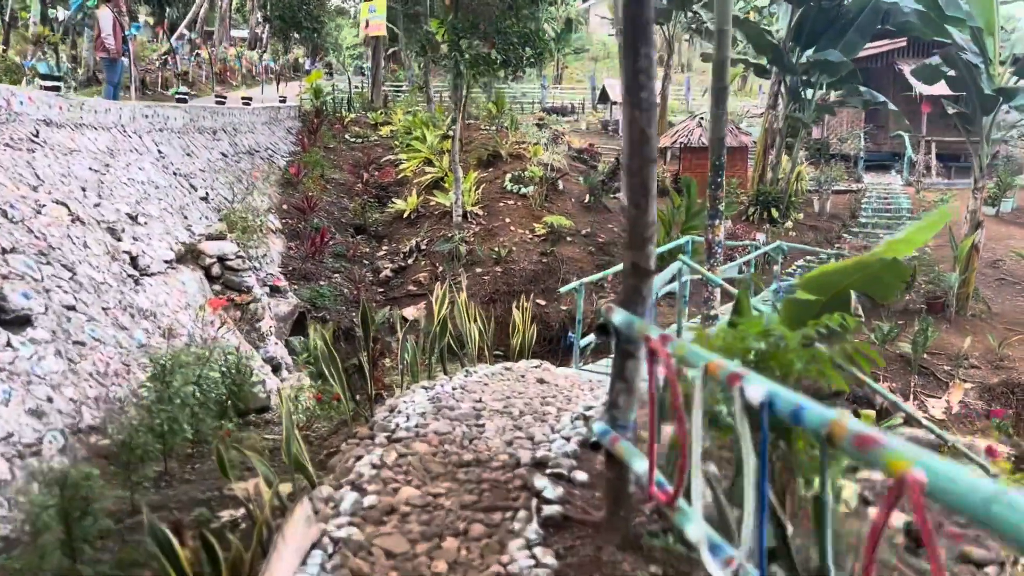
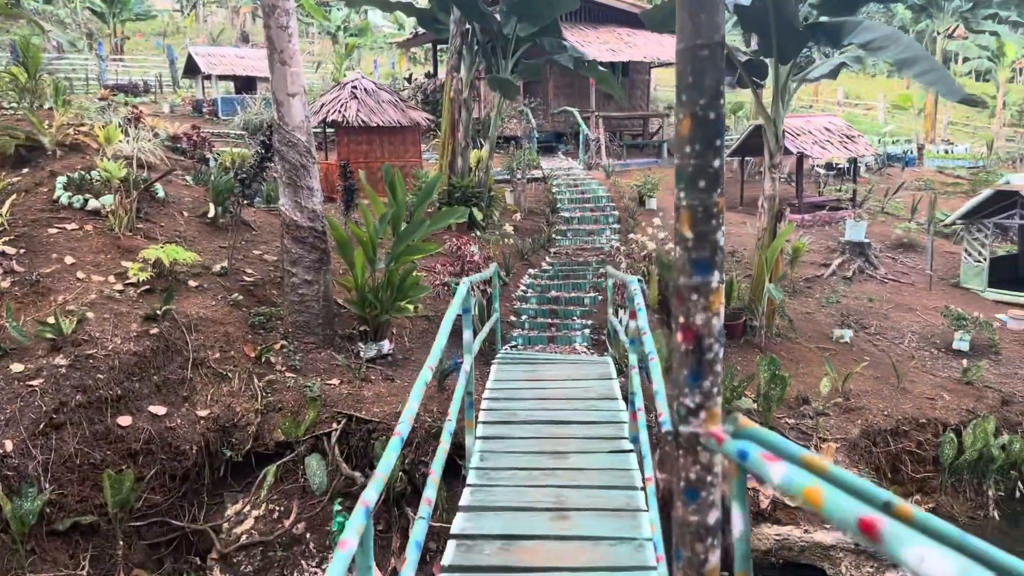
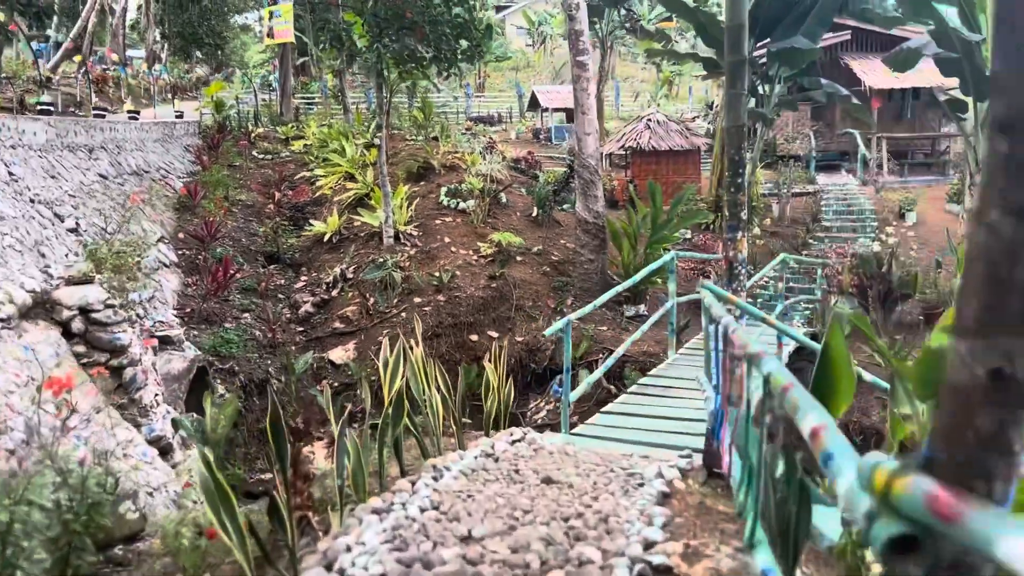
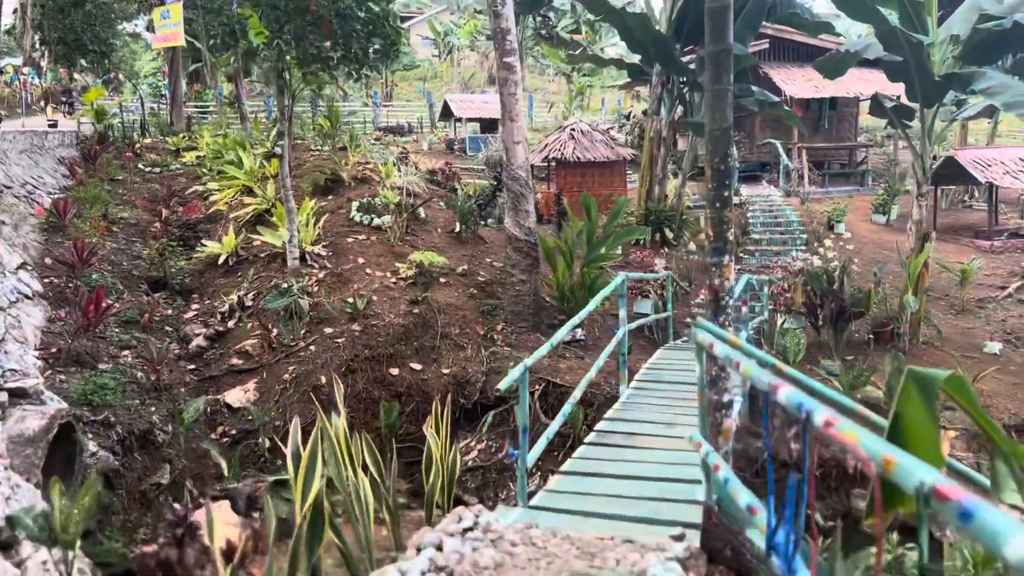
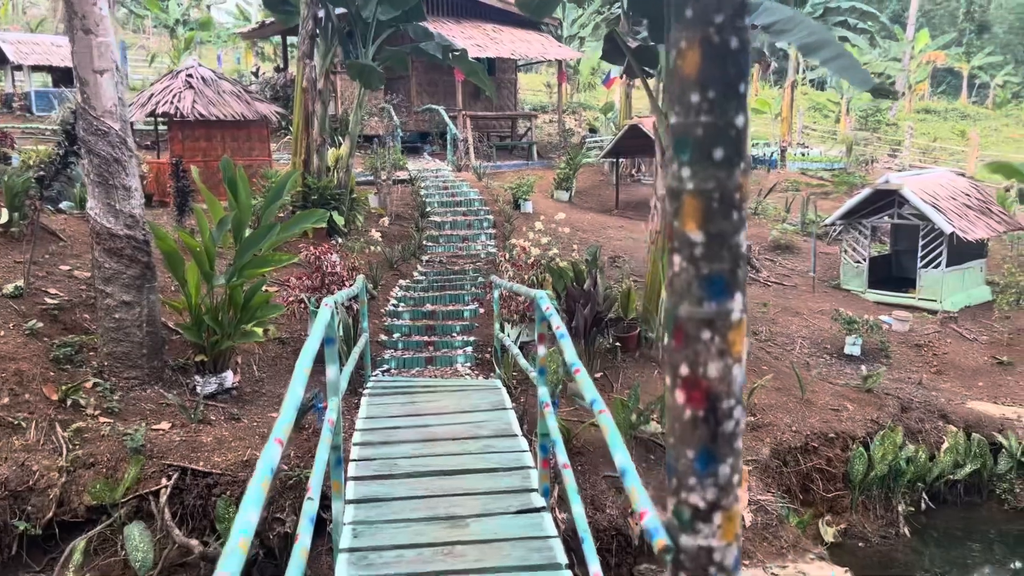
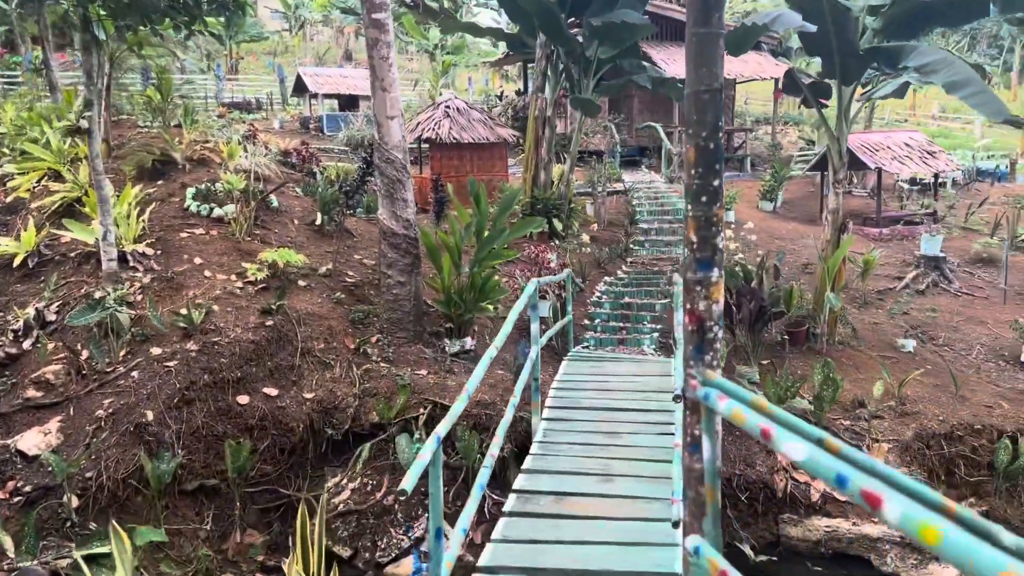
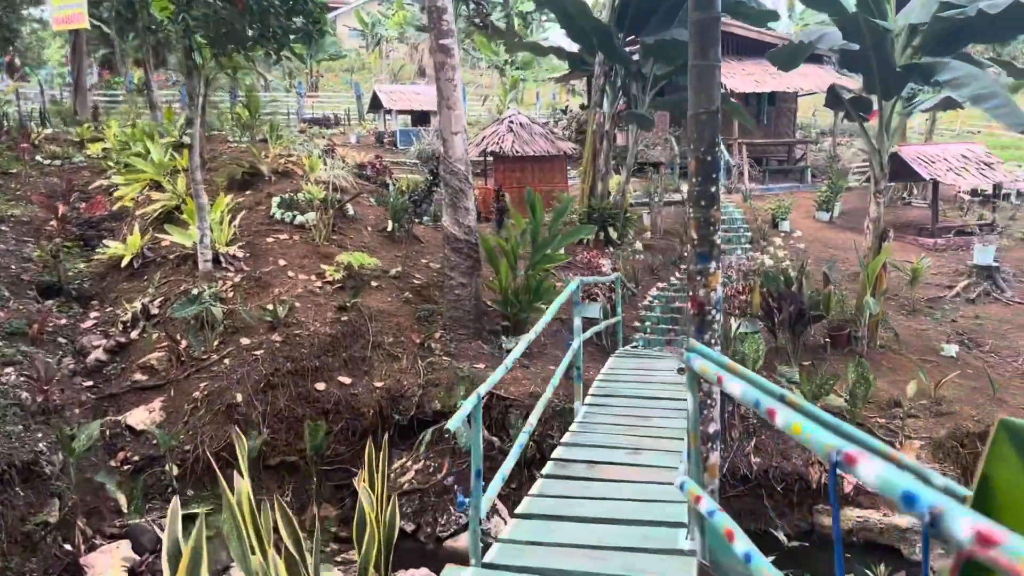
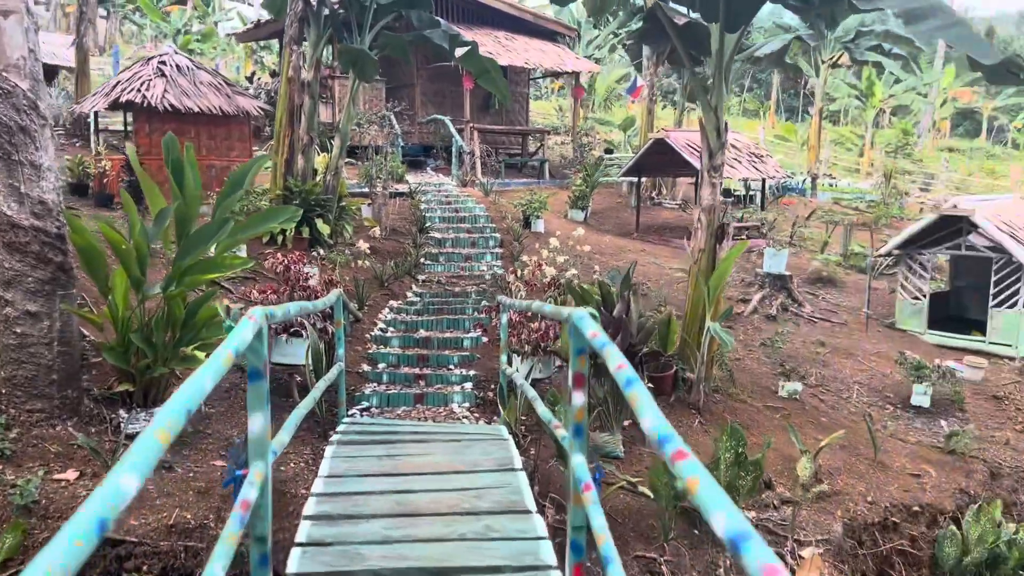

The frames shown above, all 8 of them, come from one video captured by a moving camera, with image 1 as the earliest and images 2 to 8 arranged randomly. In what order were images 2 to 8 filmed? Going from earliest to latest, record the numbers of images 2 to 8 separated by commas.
3, 4, 7, 6, 2, 5, 8
